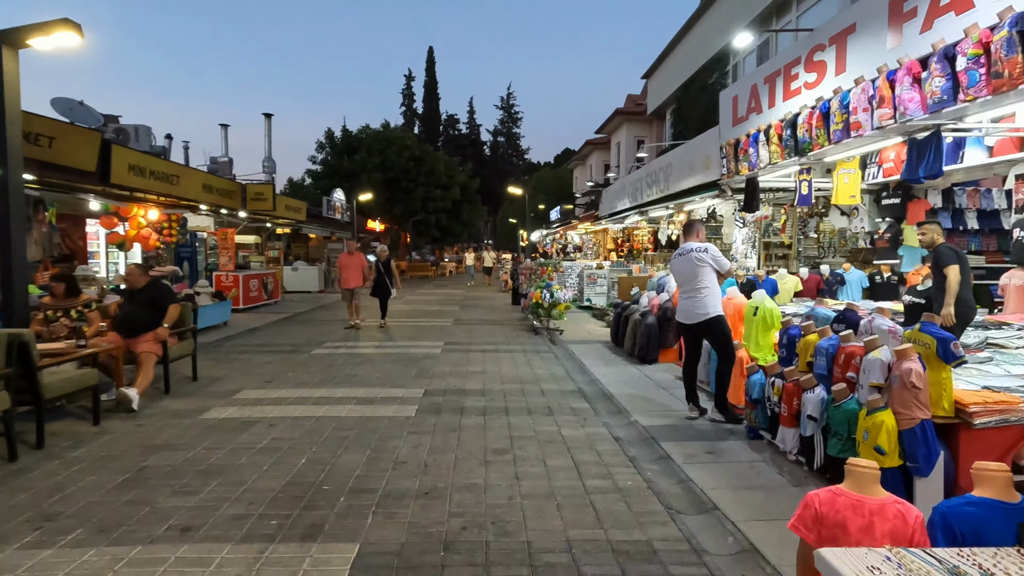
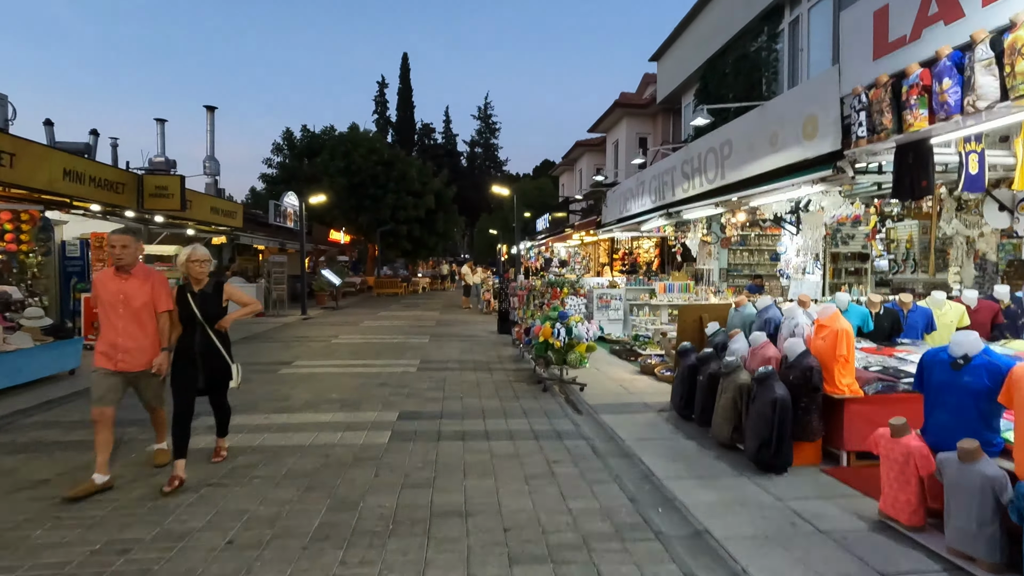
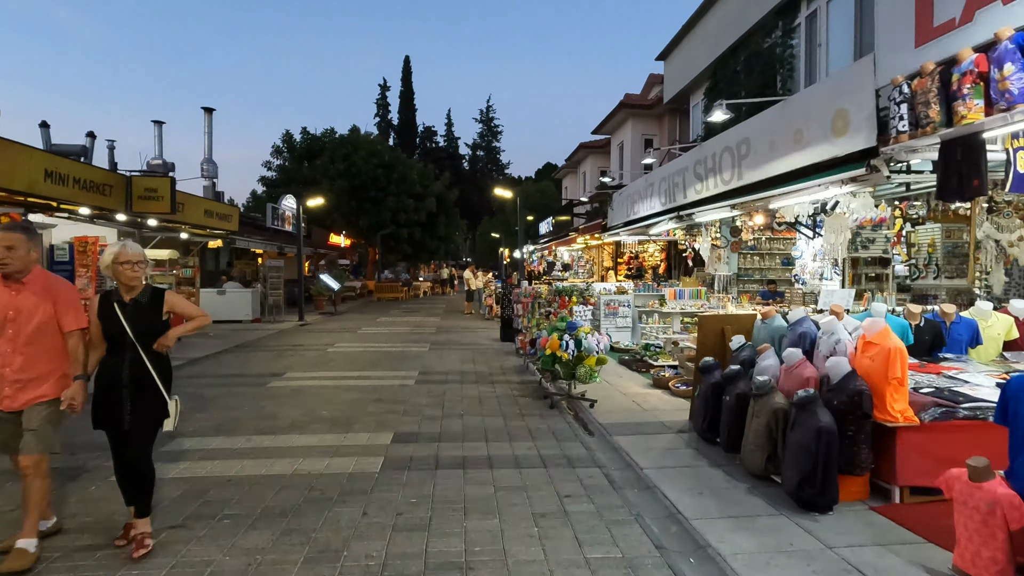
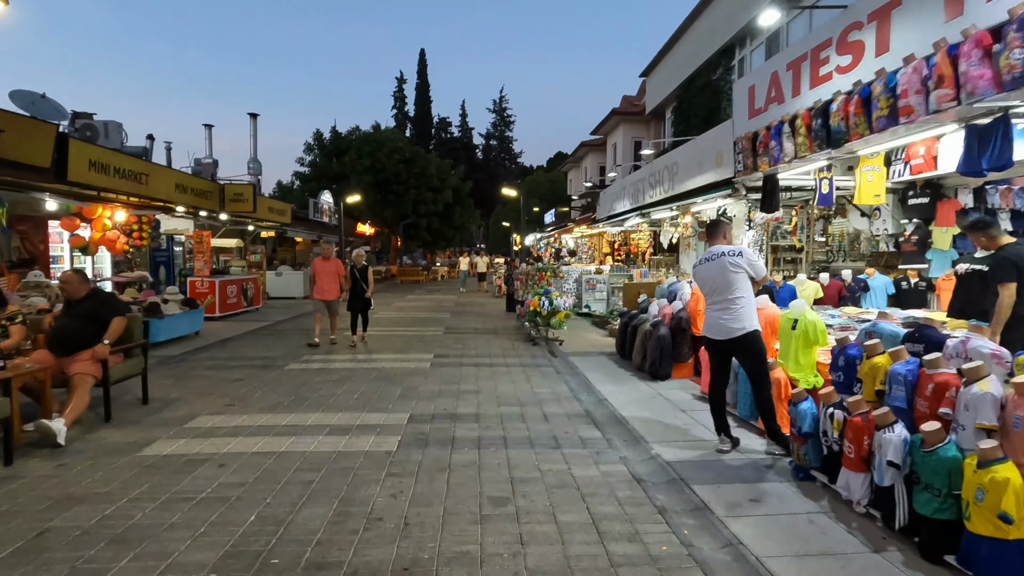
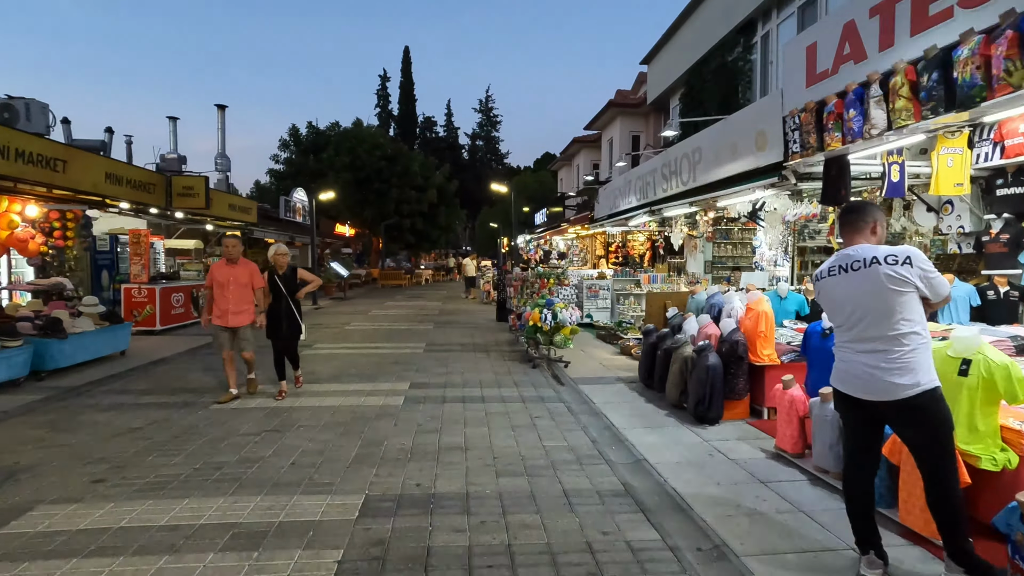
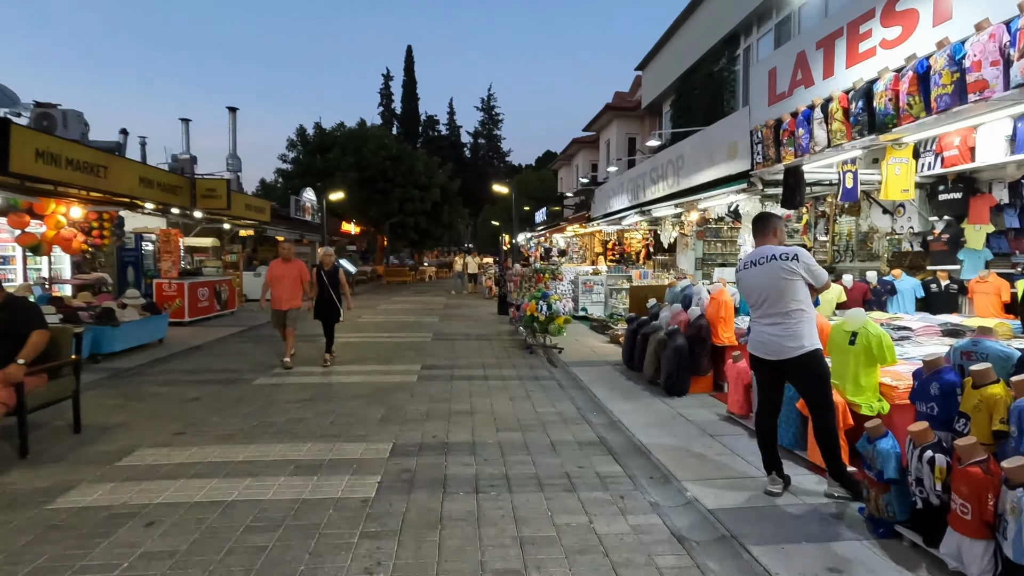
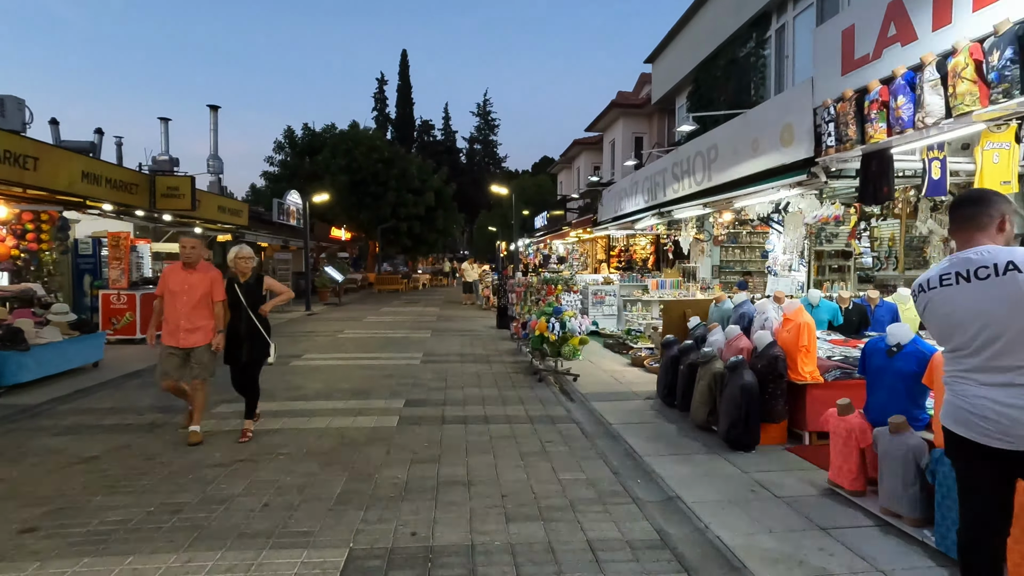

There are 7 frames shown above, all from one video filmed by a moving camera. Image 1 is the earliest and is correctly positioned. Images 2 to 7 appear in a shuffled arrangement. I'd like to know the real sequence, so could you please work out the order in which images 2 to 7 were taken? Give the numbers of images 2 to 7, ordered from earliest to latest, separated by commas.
4, 6, 5, 7, 2, 3
